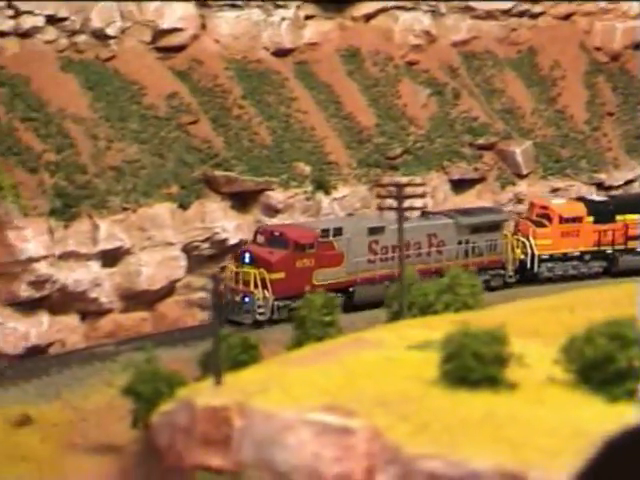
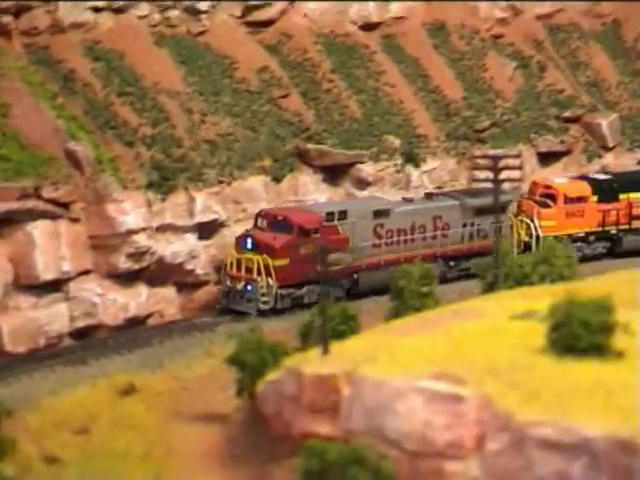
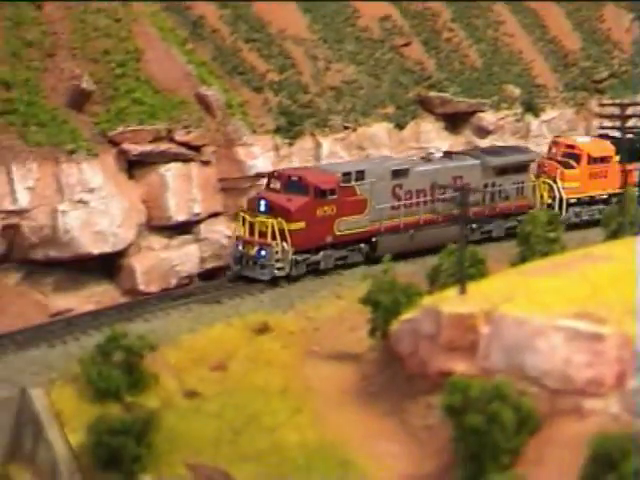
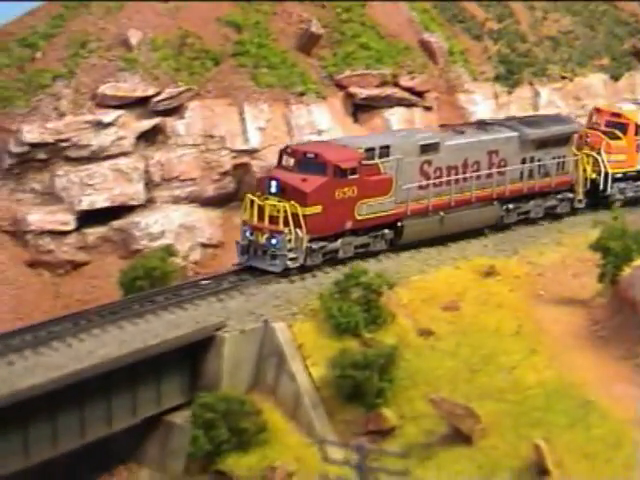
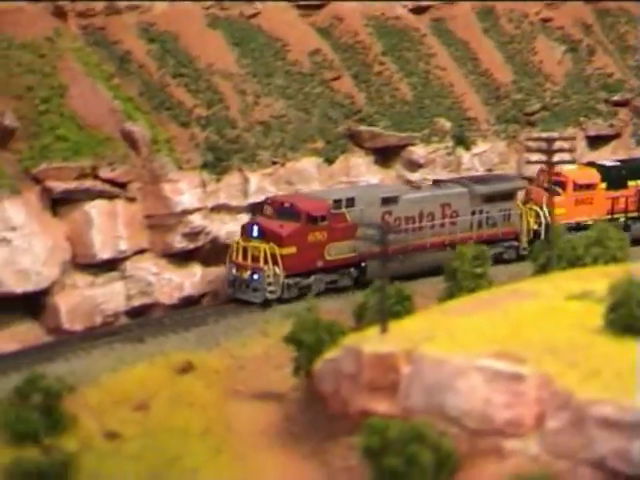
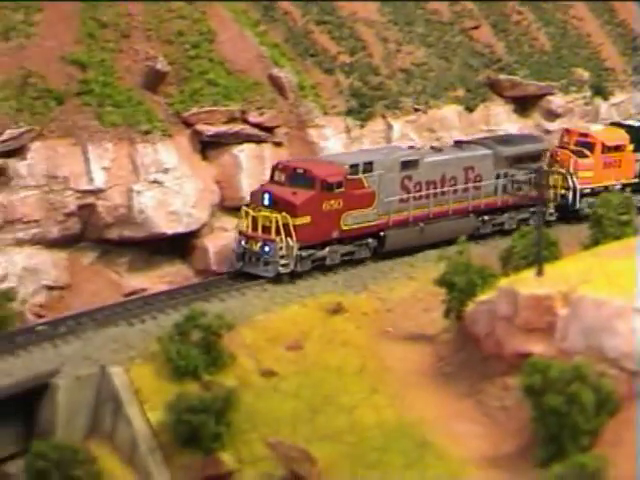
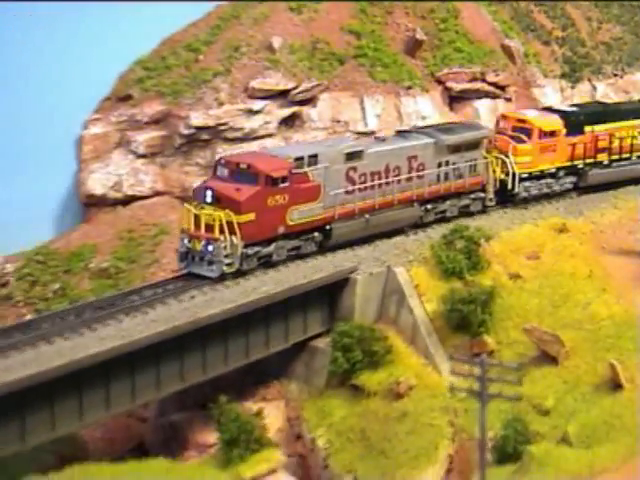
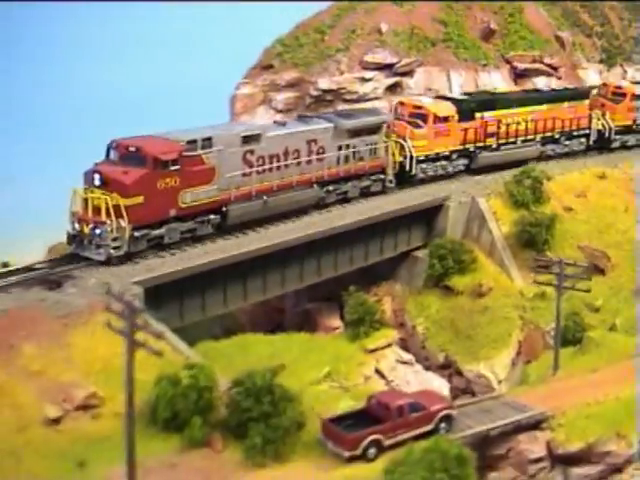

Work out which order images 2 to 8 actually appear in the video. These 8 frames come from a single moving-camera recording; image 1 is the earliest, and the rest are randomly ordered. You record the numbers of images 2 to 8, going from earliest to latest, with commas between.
2, 5, 3, 6, 4, 7, 8
